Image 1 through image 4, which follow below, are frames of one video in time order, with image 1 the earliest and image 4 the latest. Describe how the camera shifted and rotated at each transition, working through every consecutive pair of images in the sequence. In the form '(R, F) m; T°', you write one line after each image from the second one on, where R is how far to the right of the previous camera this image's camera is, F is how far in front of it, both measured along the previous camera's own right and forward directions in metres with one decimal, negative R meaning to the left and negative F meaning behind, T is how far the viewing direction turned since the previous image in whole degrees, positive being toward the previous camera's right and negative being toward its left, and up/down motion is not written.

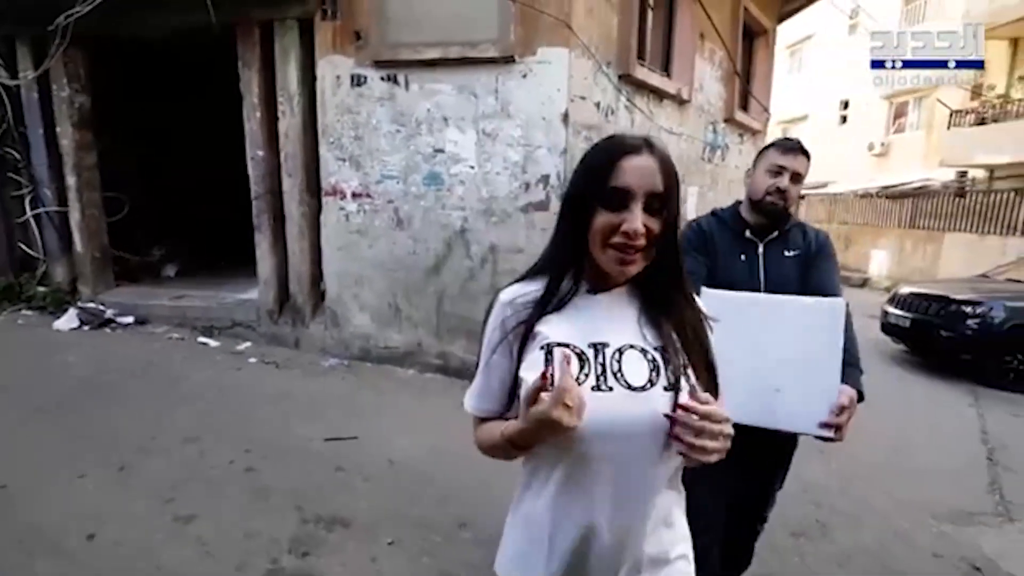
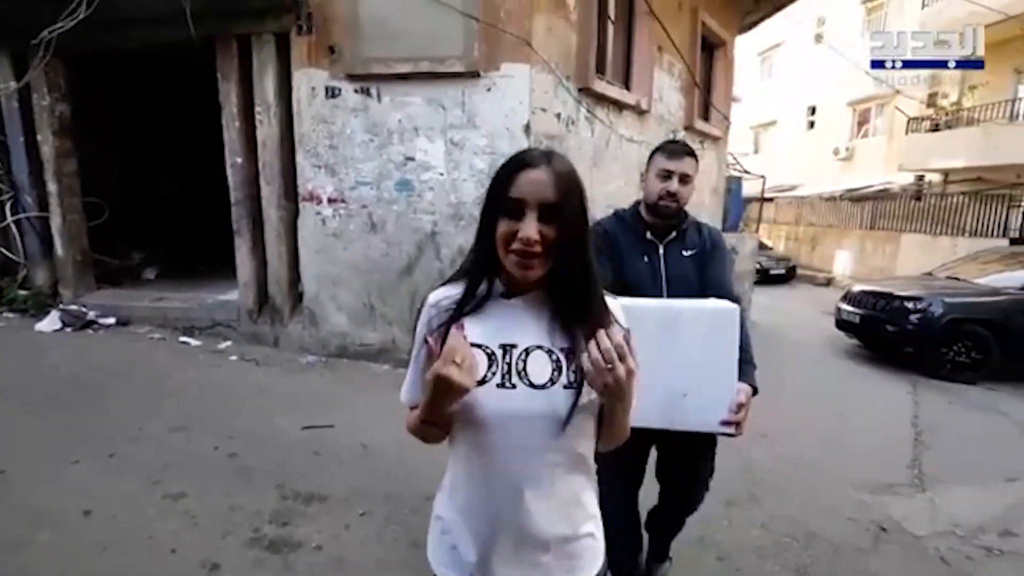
(+0.2, -0.3) m; +2°
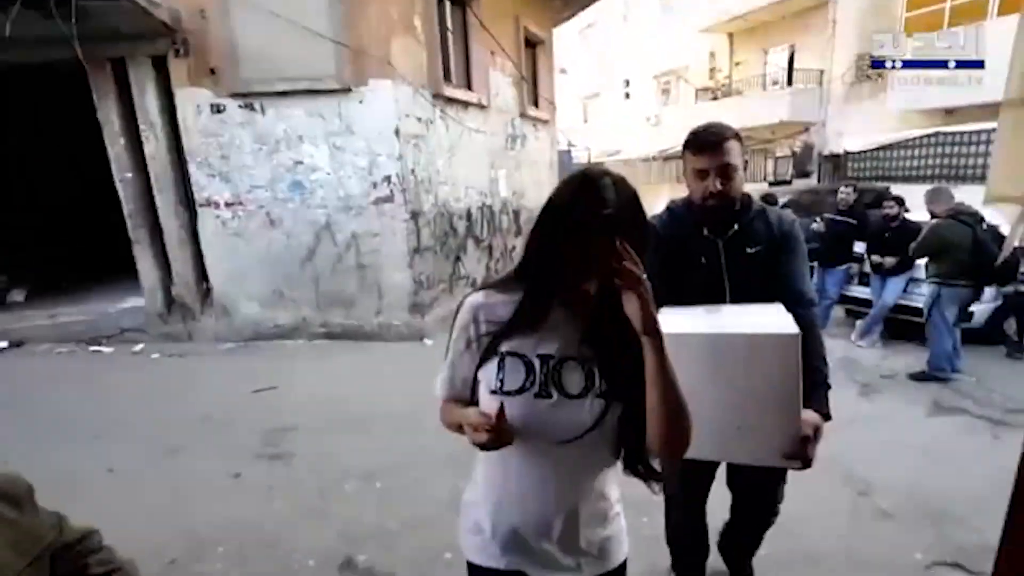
(-0.4, -1.4) m; +15°
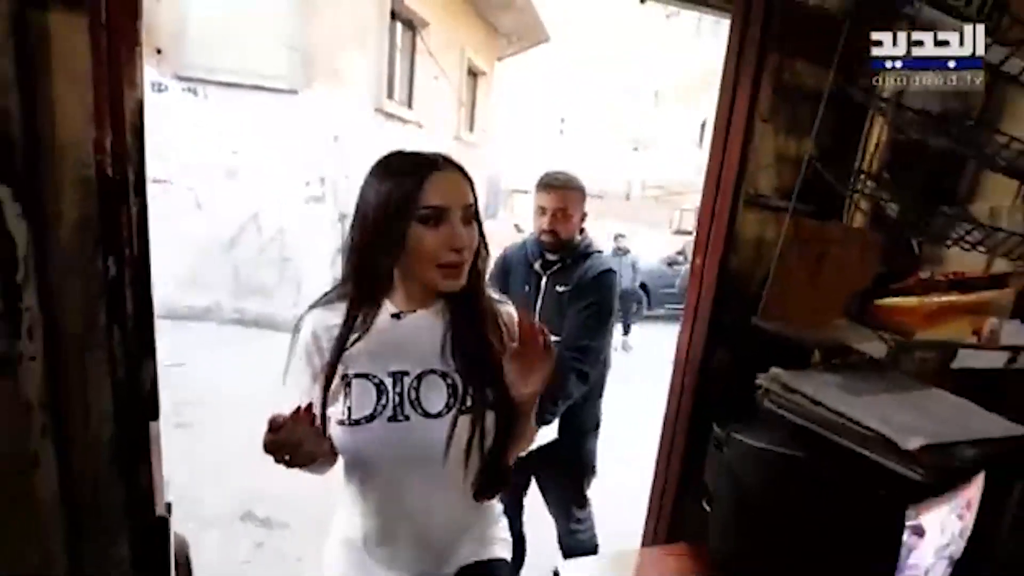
(+0.1, -0.7) m; +9°
